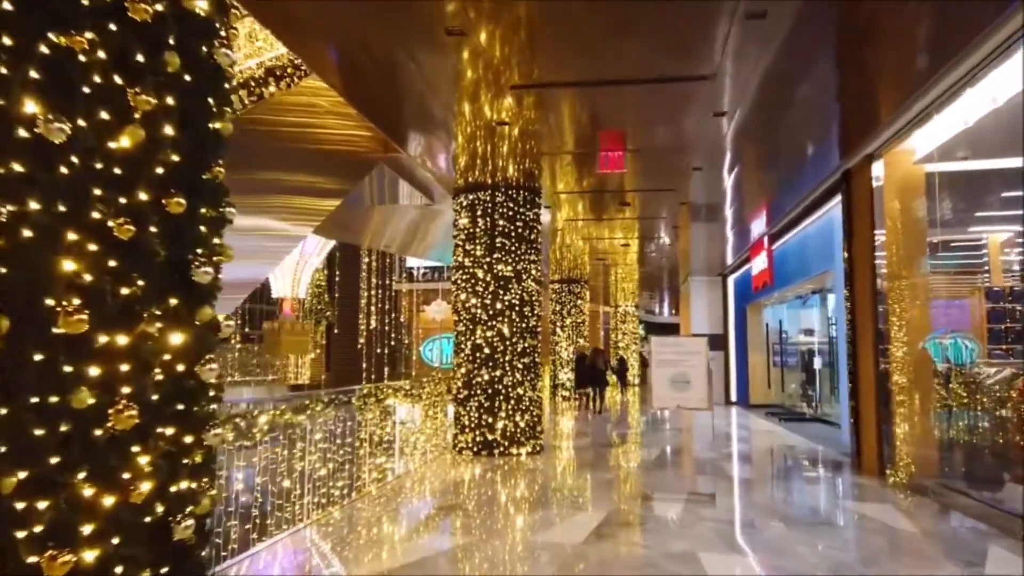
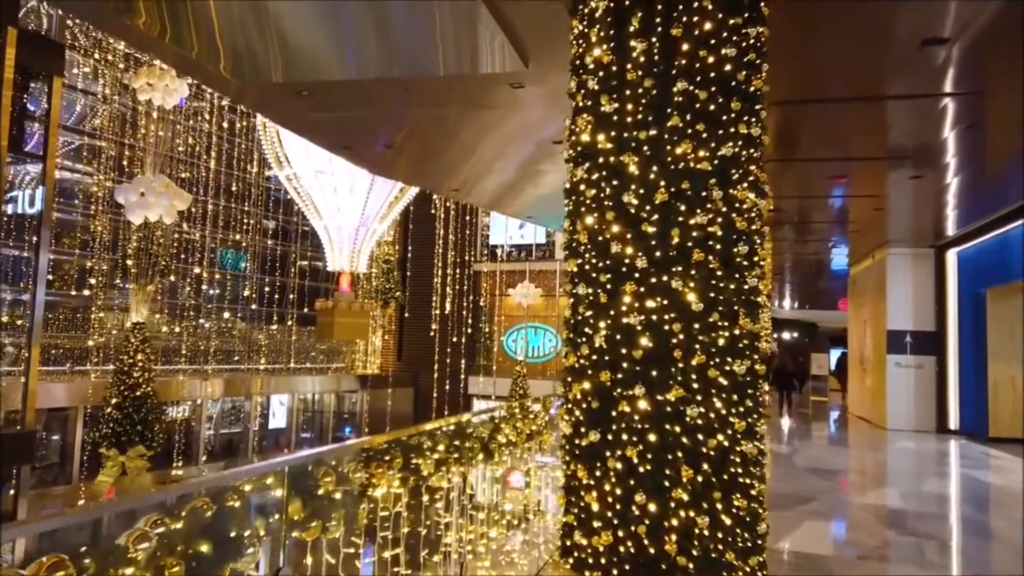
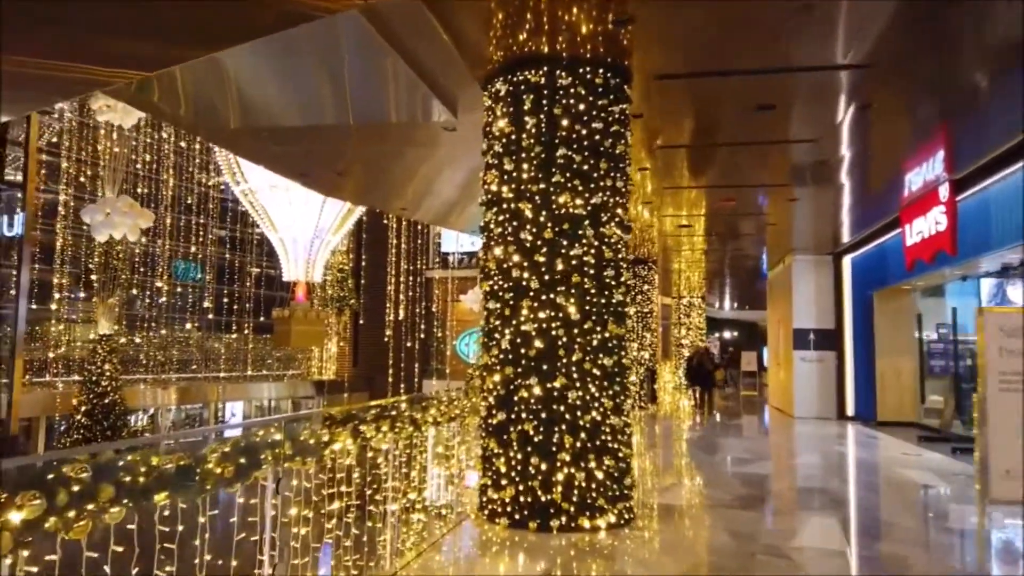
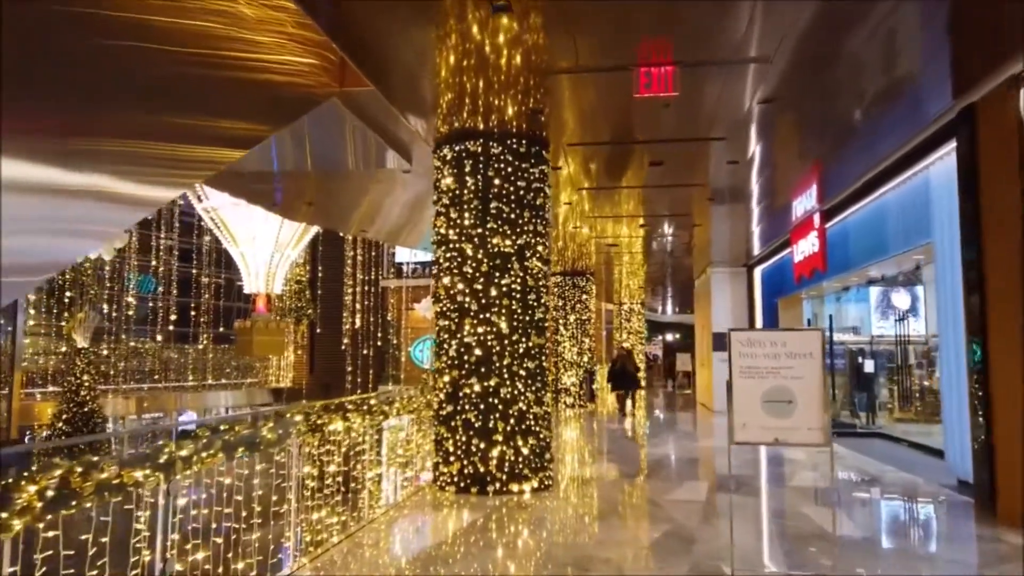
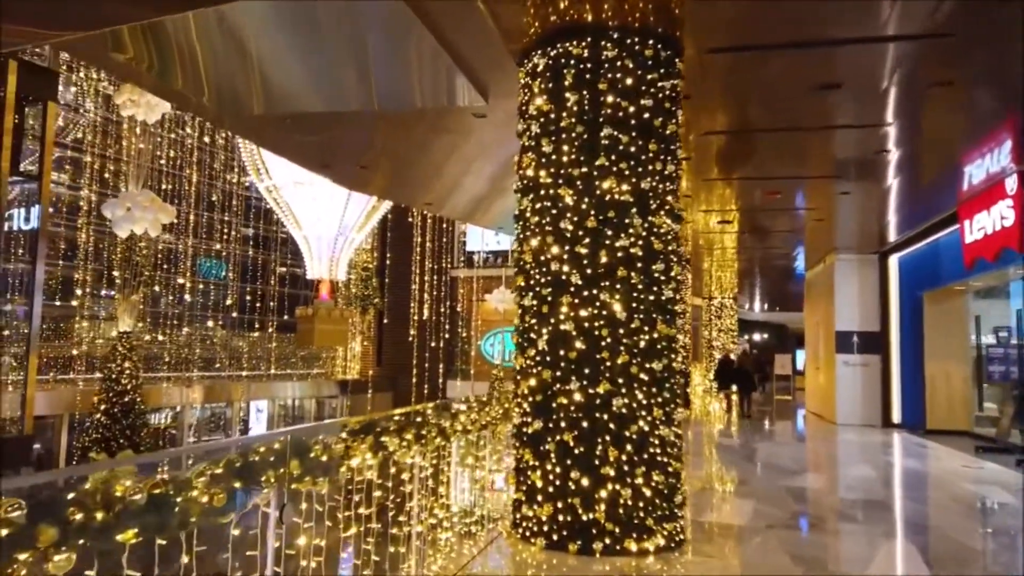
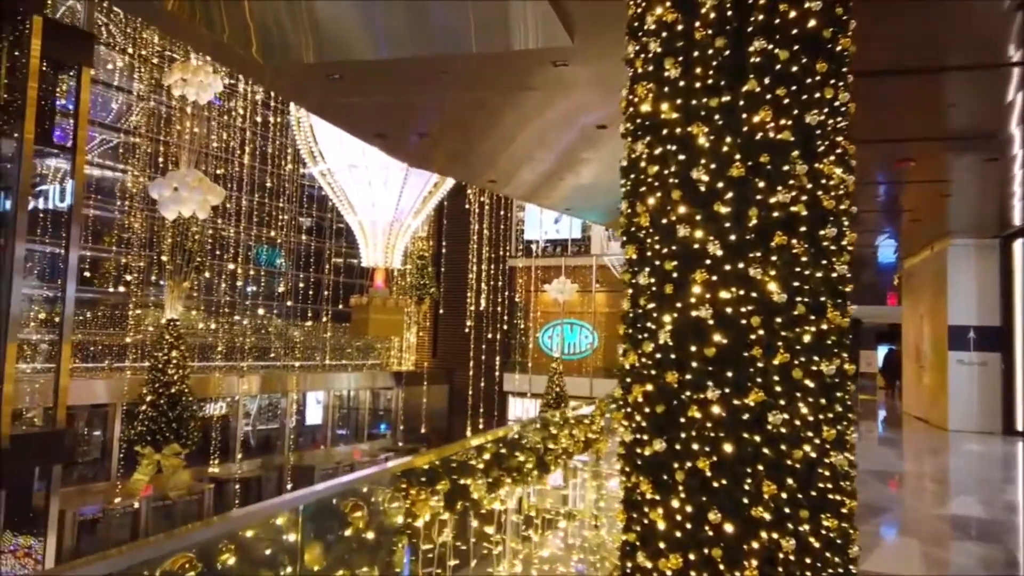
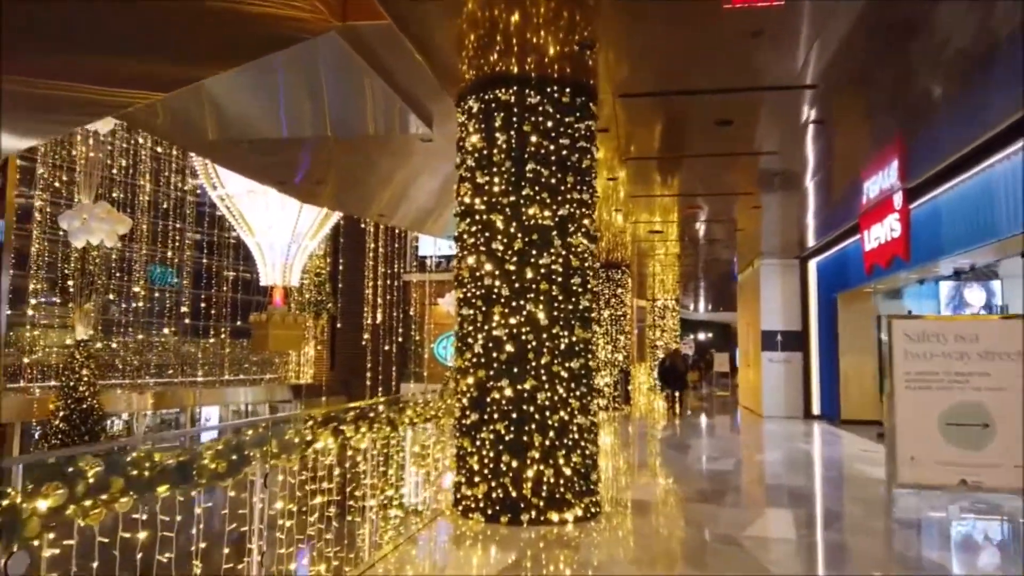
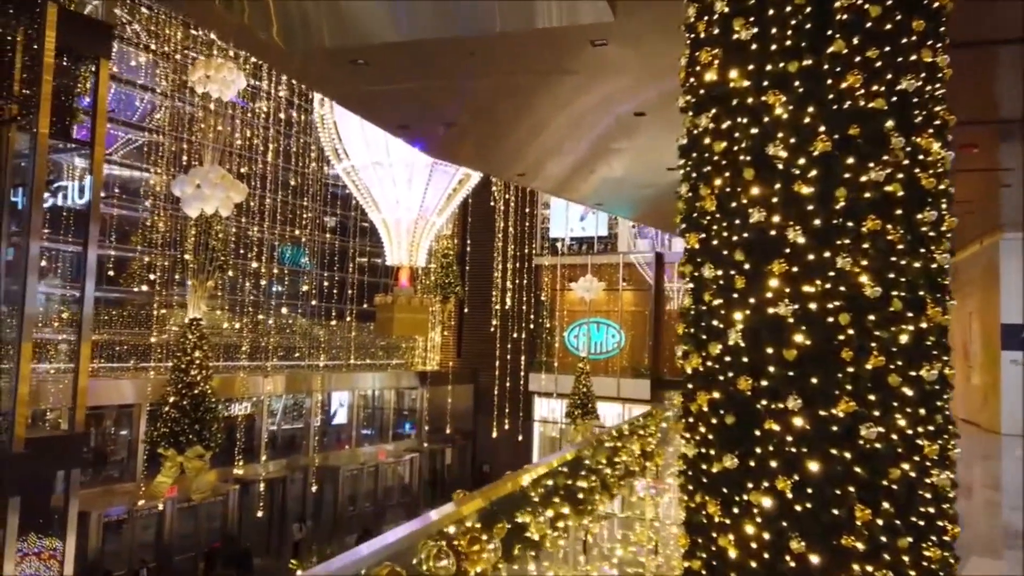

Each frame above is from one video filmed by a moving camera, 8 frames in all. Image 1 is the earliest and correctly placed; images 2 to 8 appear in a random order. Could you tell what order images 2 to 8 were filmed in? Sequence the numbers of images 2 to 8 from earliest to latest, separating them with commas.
4, 7, 3, 5, 2, 6, 8
